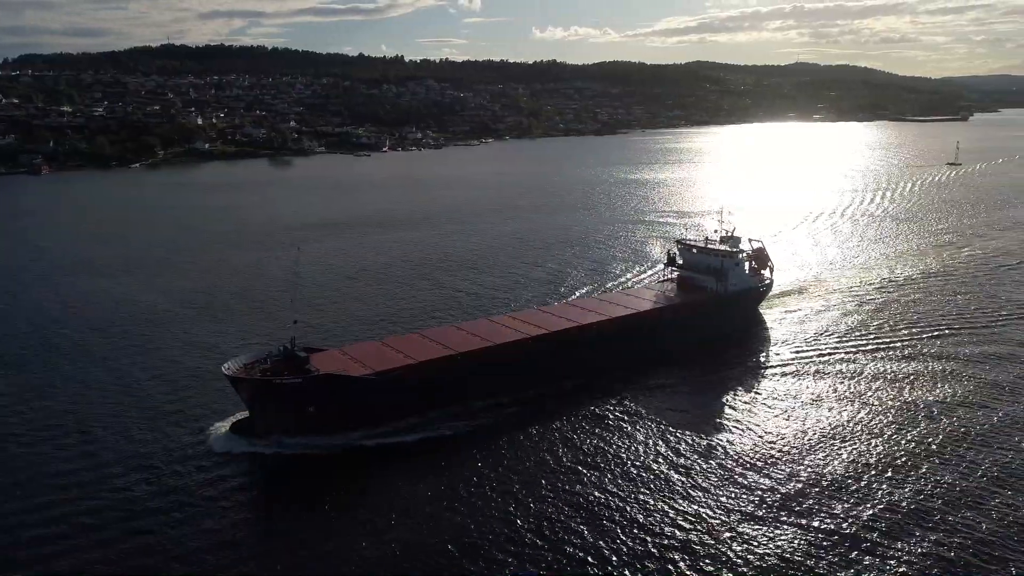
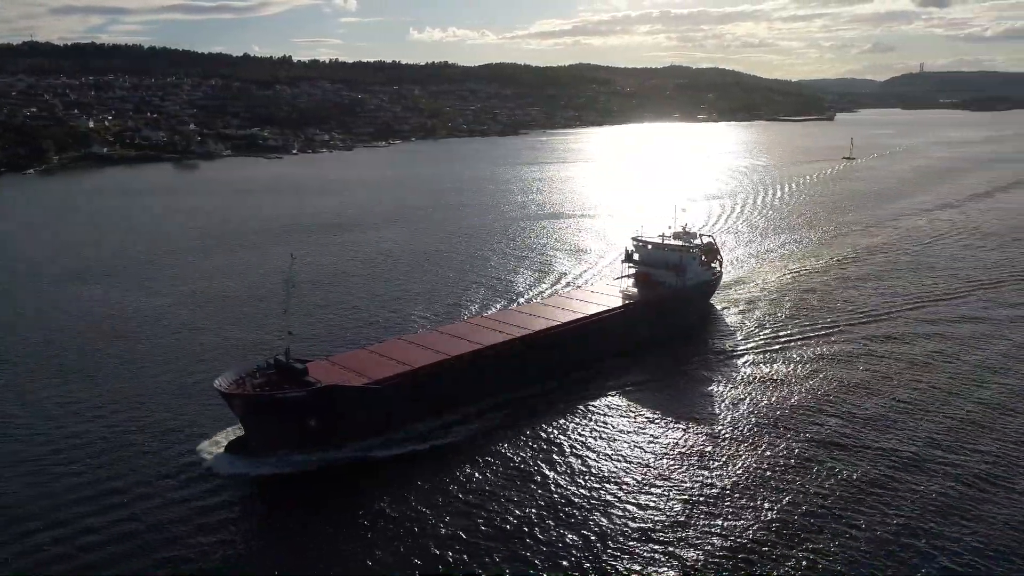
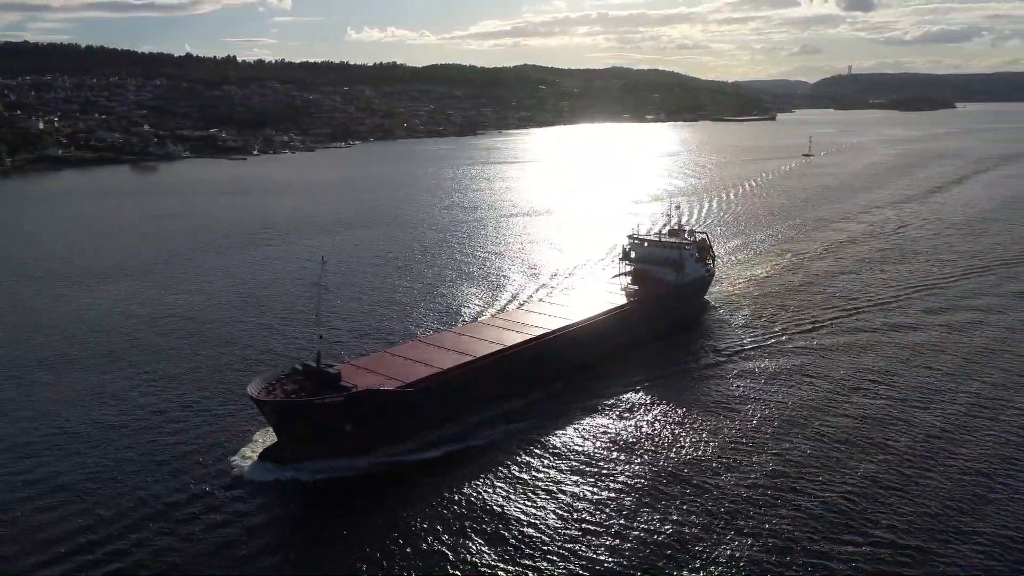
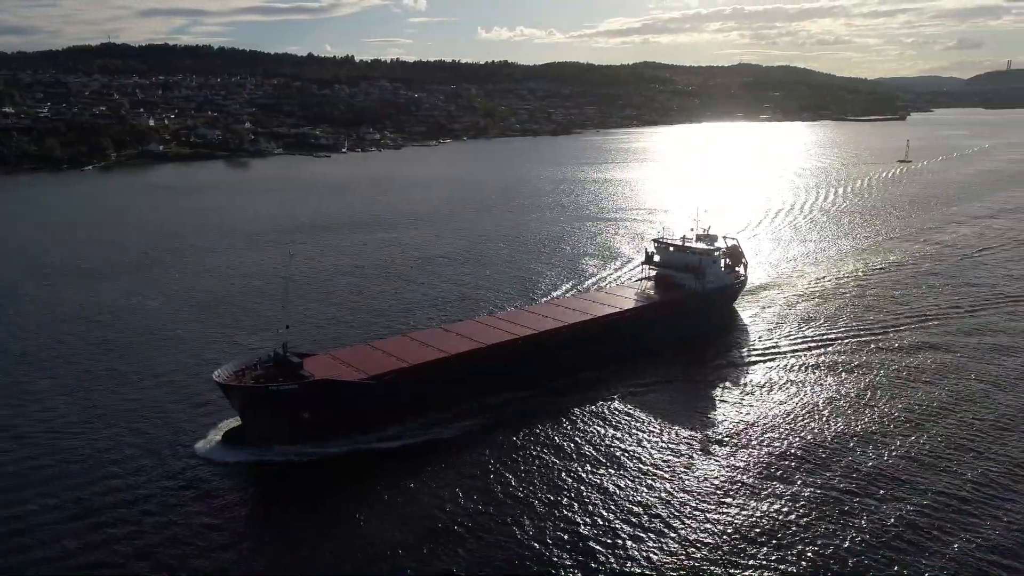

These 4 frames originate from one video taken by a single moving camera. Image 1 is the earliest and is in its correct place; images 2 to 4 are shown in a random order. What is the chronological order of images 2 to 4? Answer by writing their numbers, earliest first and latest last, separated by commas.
4, 2, 3
